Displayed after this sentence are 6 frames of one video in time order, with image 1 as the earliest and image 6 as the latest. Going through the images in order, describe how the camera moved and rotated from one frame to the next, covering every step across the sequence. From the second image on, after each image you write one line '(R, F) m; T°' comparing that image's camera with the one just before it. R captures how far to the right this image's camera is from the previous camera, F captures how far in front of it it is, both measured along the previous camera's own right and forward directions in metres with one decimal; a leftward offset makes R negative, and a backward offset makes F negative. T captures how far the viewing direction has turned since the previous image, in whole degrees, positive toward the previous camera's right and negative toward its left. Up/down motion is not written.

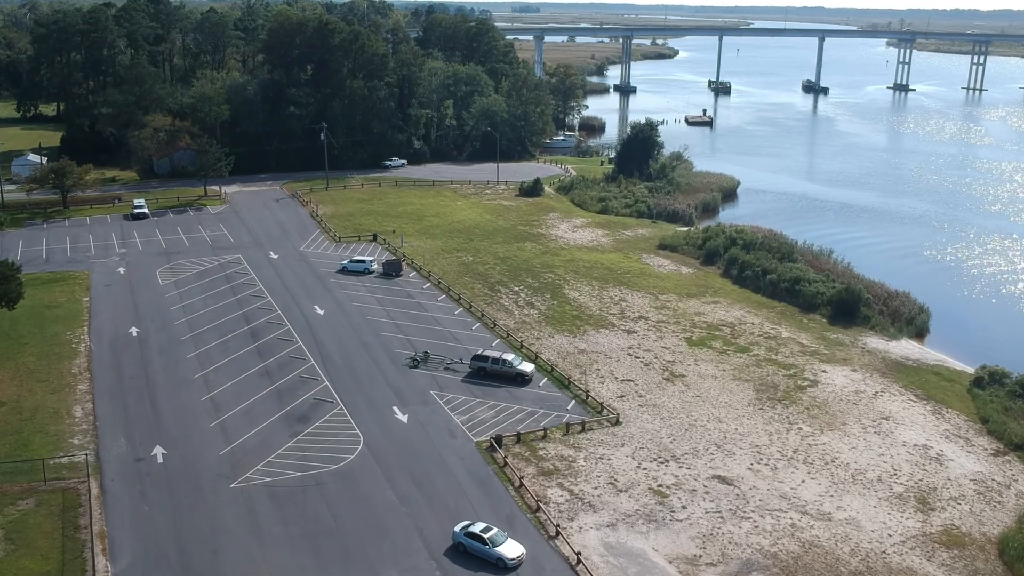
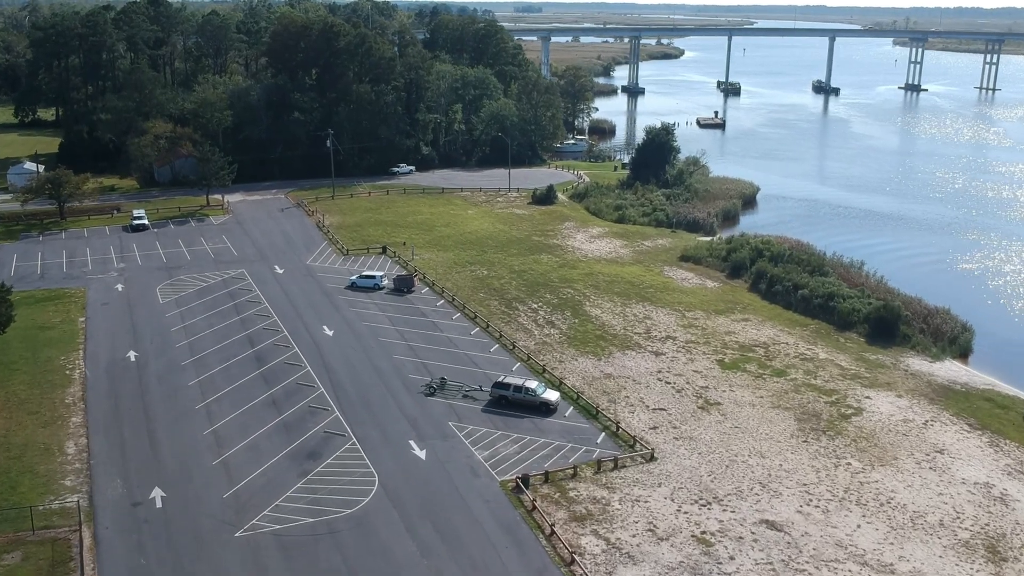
(-1.1, +3.0) m; 0°
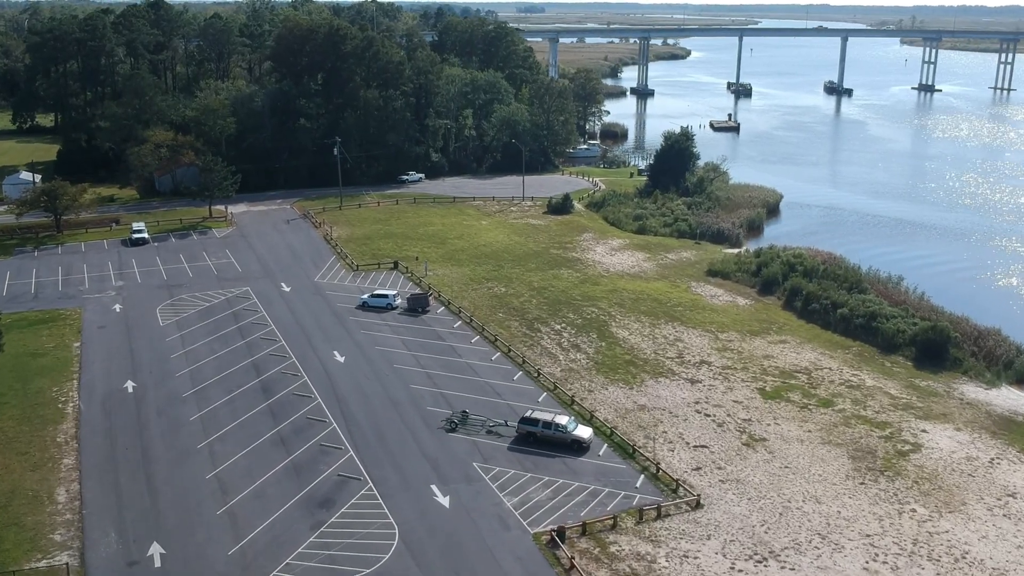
(-1.2, +3.3) m; 0°
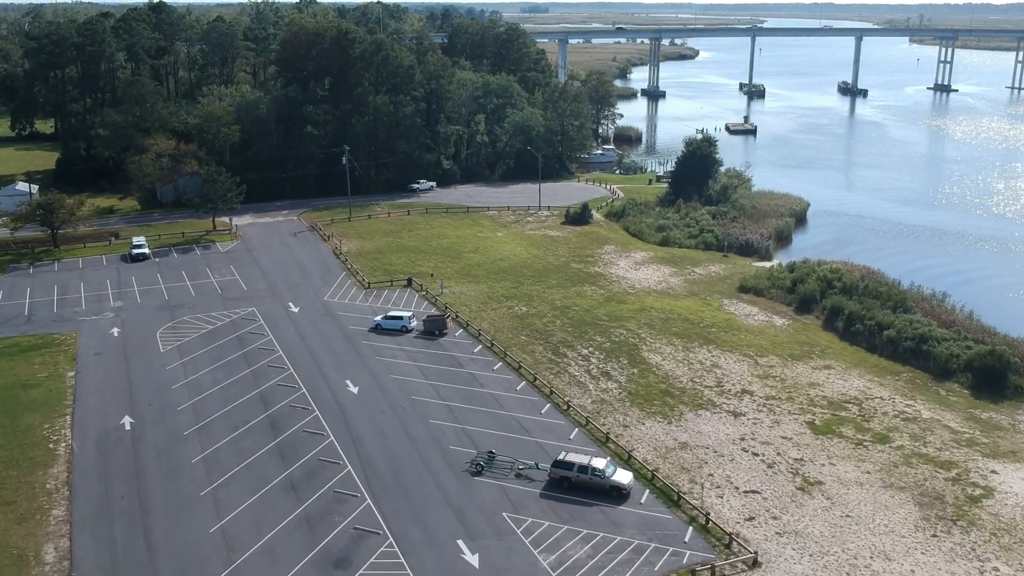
(-1.2, +3.5) m; 0°
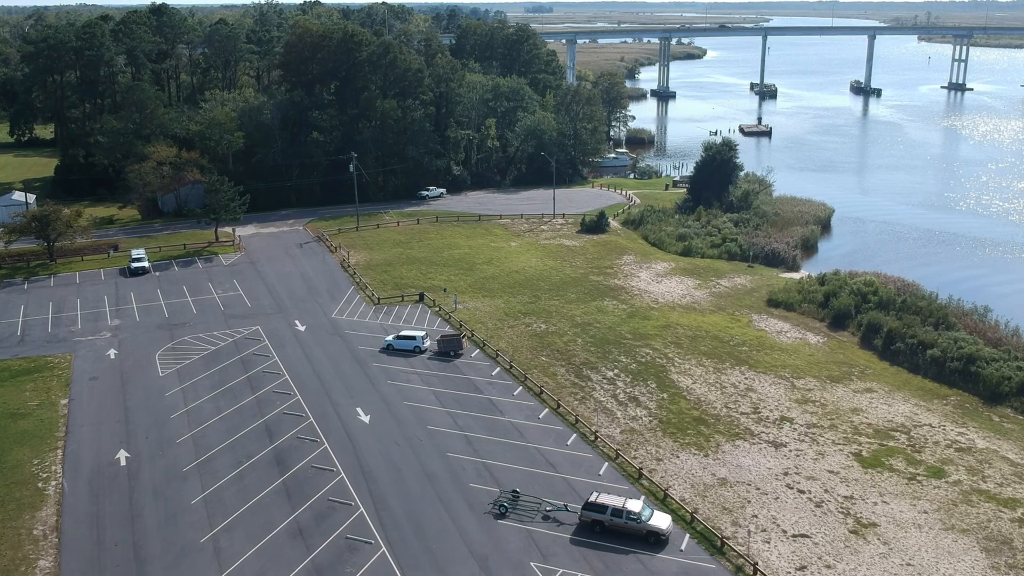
(-0.9, +2.9) m; 0°
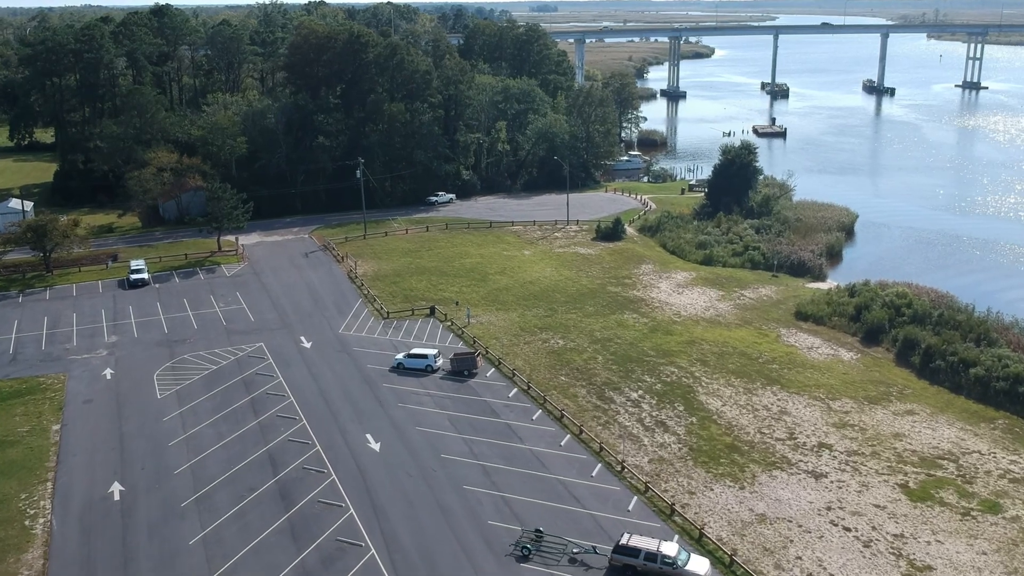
(-0.7, +2.6) m; 0°
